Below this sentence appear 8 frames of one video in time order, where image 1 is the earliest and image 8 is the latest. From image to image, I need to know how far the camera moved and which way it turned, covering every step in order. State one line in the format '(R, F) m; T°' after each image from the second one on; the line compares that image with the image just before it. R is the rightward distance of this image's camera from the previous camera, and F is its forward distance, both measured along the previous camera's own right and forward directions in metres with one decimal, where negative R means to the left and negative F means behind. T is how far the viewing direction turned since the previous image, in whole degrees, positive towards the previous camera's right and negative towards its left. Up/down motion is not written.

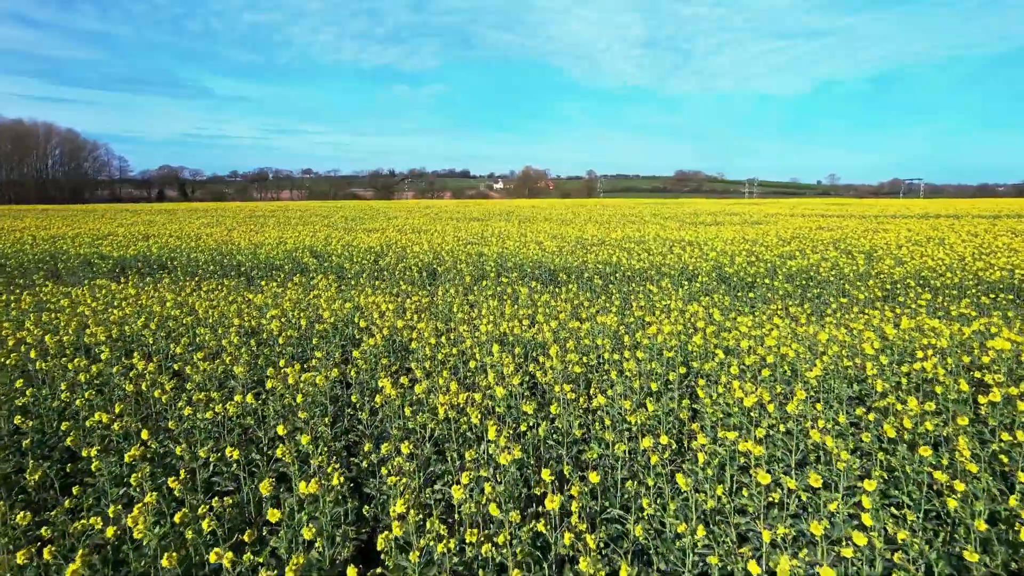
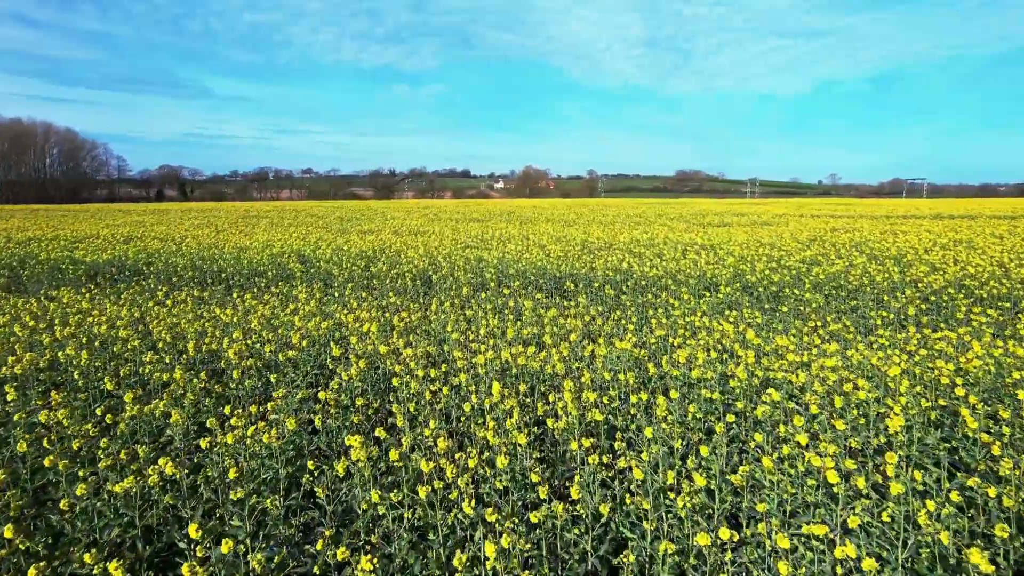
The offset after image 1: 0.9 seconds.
(0.0, +1.0) m; 0°
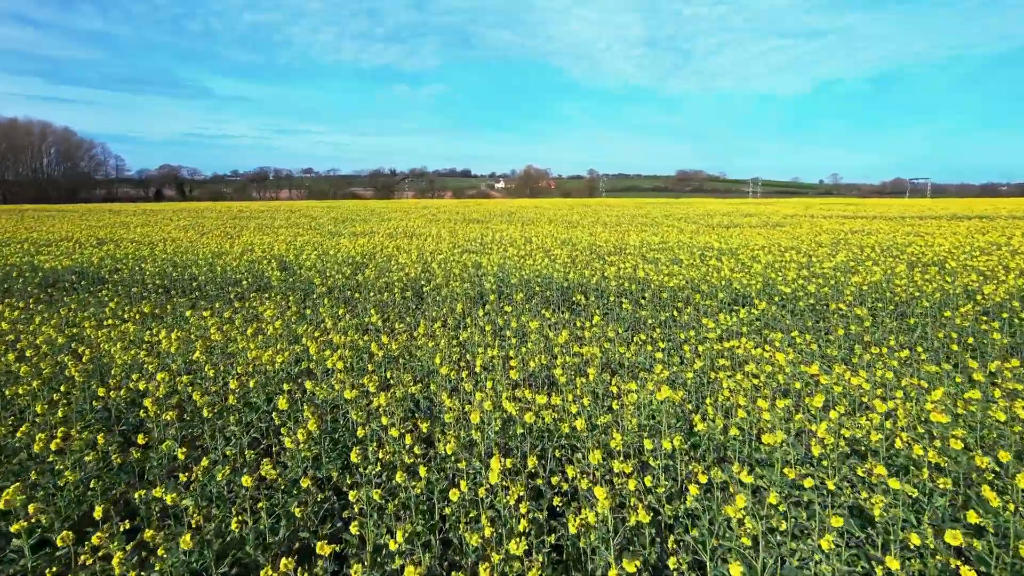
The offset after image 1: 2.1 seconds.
(0.0, +1.3) m; 0°
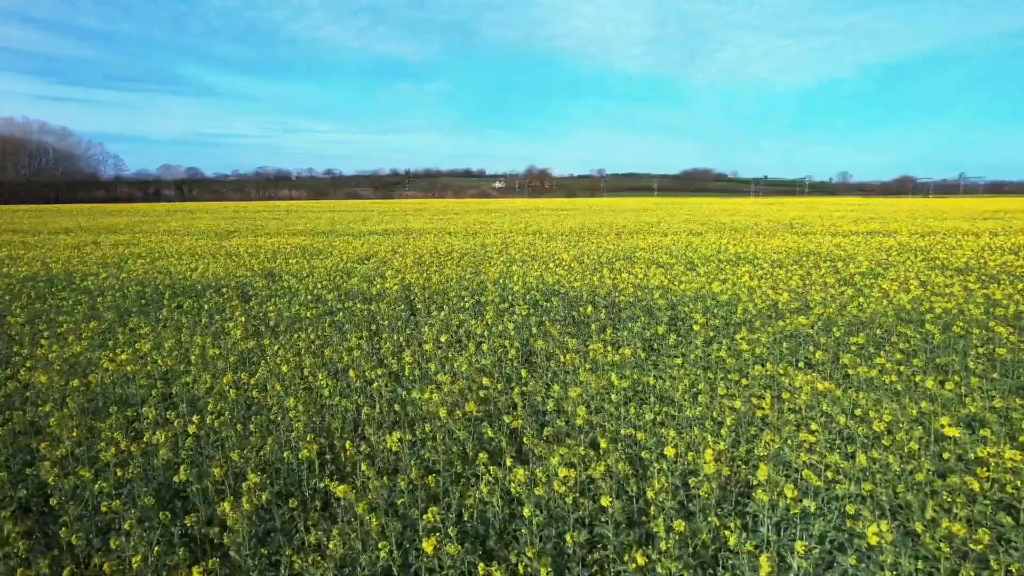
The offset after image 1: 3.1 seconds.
(+0.1, +0.8) m; 0°
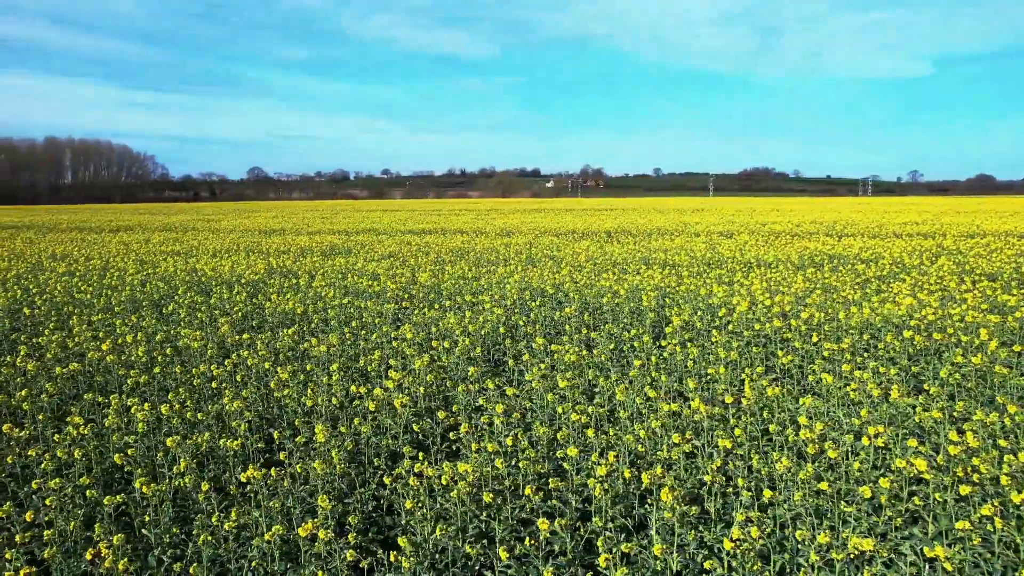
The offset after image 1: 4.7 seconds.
(+1.0, -0.1) m; -5°
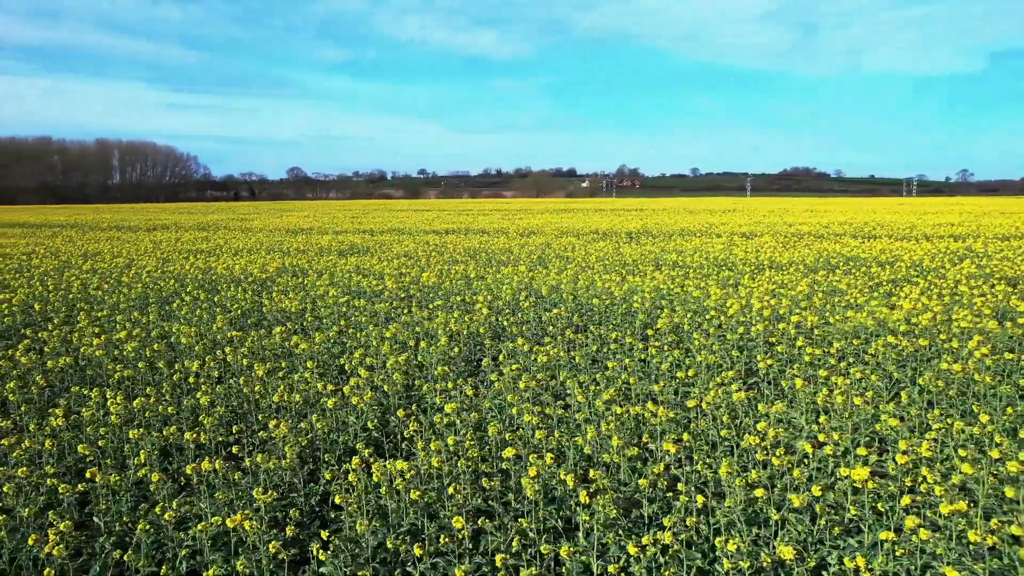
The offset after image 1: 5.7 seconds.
(+0.6, 0.0) m; -3°
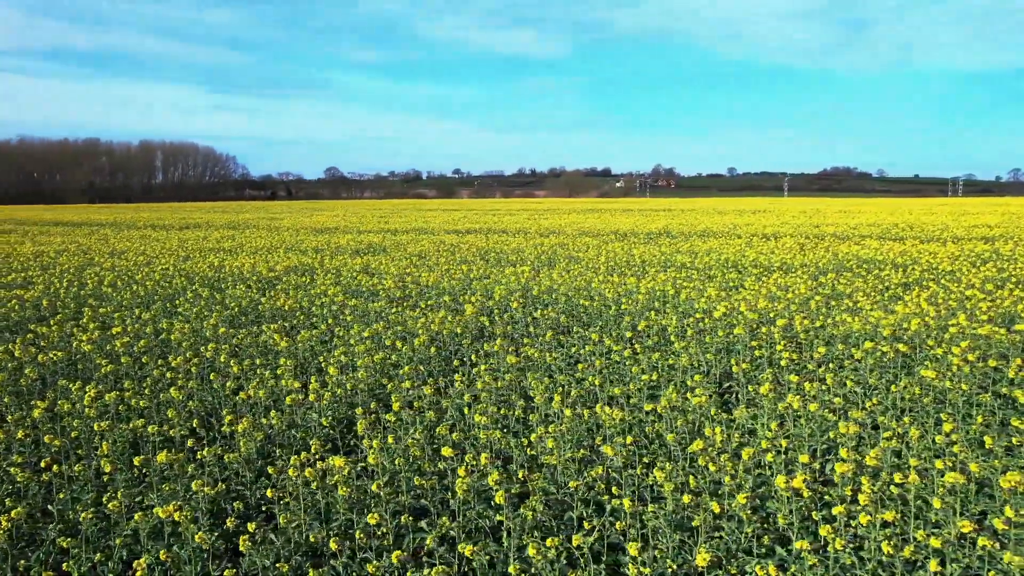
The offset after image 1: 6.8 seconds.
(+0.6, 0.0) m; -3°
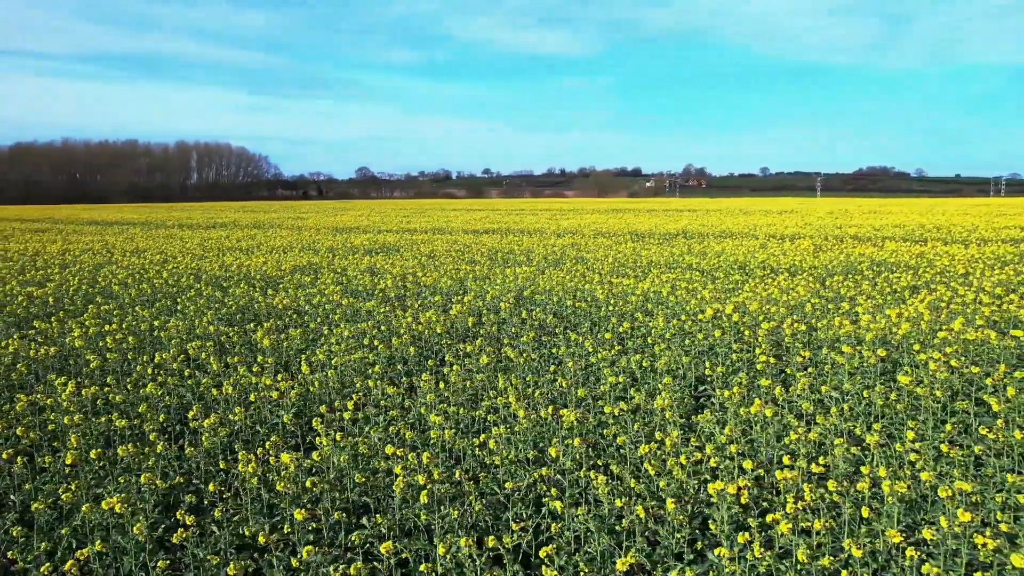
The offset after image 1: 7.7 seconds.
(+0.6, 0.0) m; -3°
